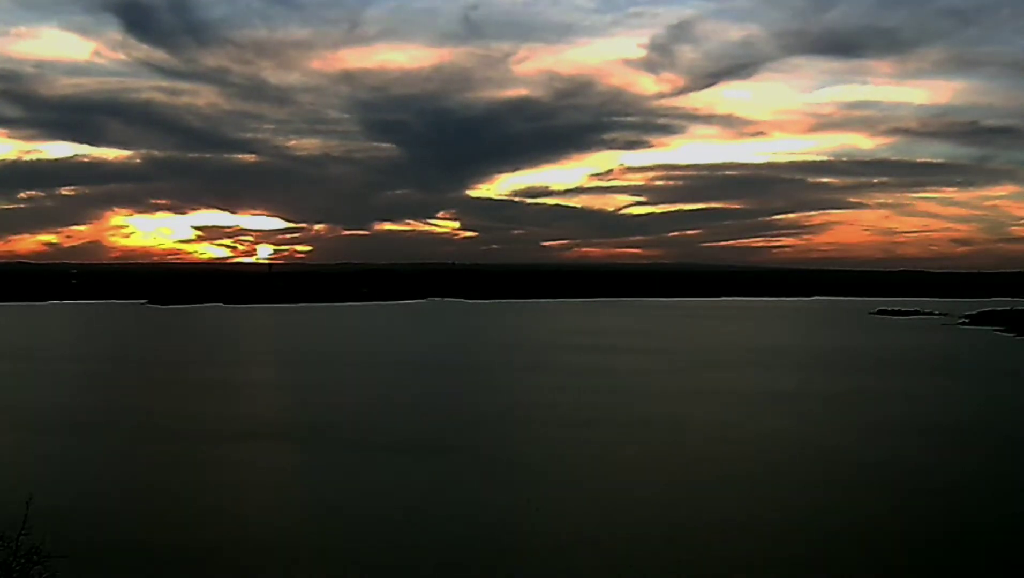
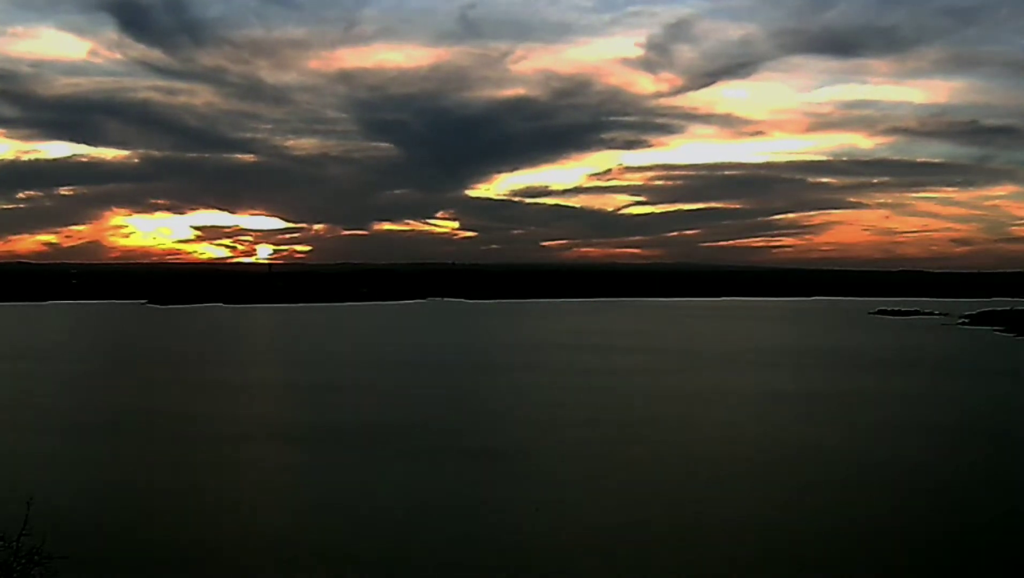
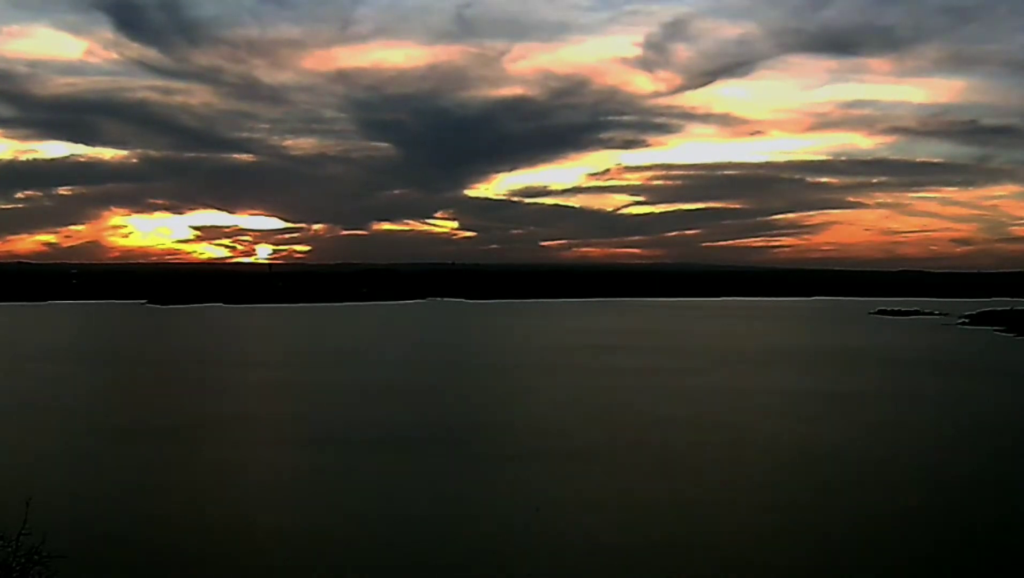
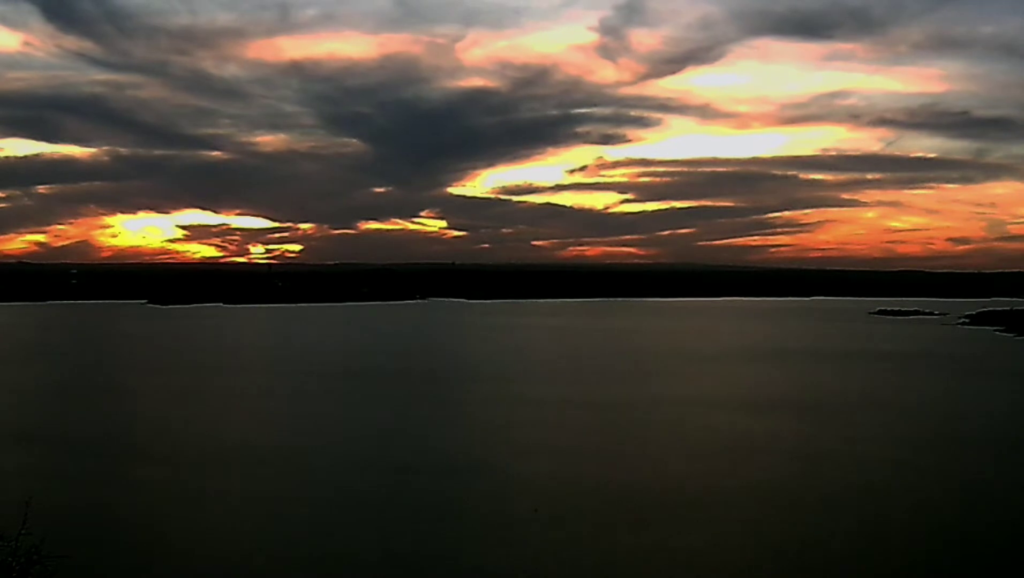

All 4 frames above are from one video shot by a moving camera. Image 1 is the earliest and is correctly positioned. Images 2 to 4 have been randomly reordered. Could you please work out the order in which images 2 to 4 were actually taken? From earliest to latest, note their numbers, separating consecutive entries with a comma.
2, 3, 4
